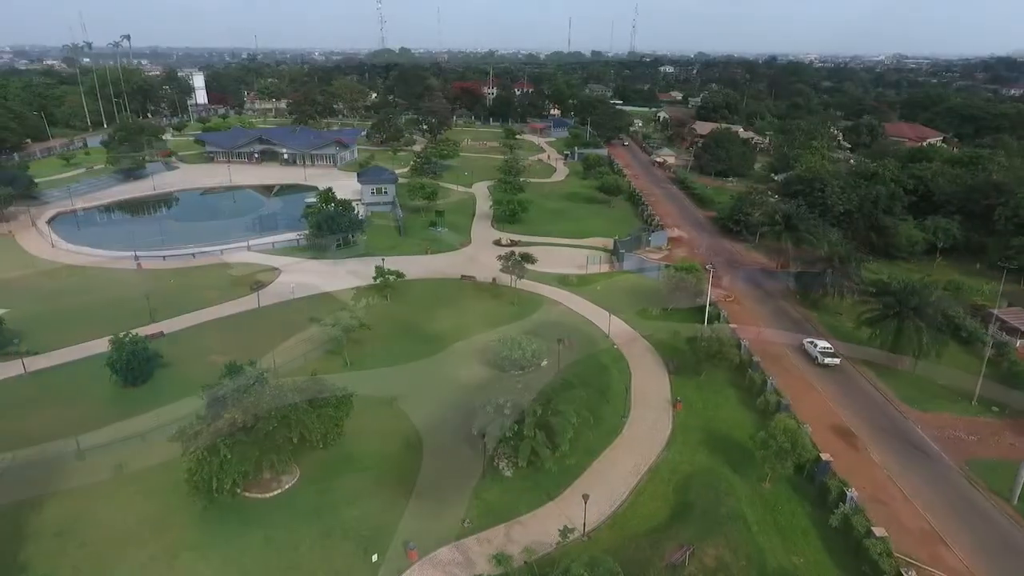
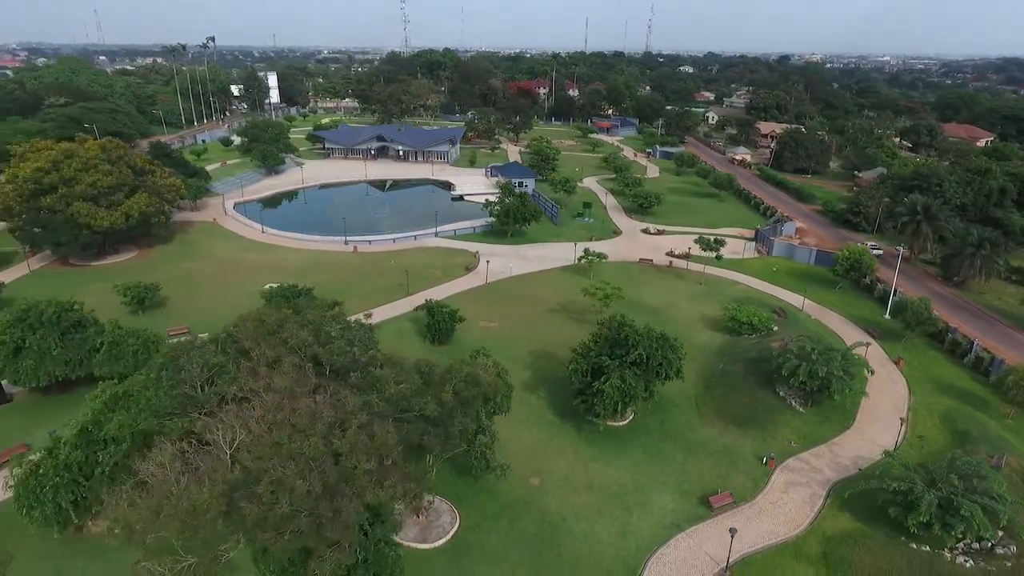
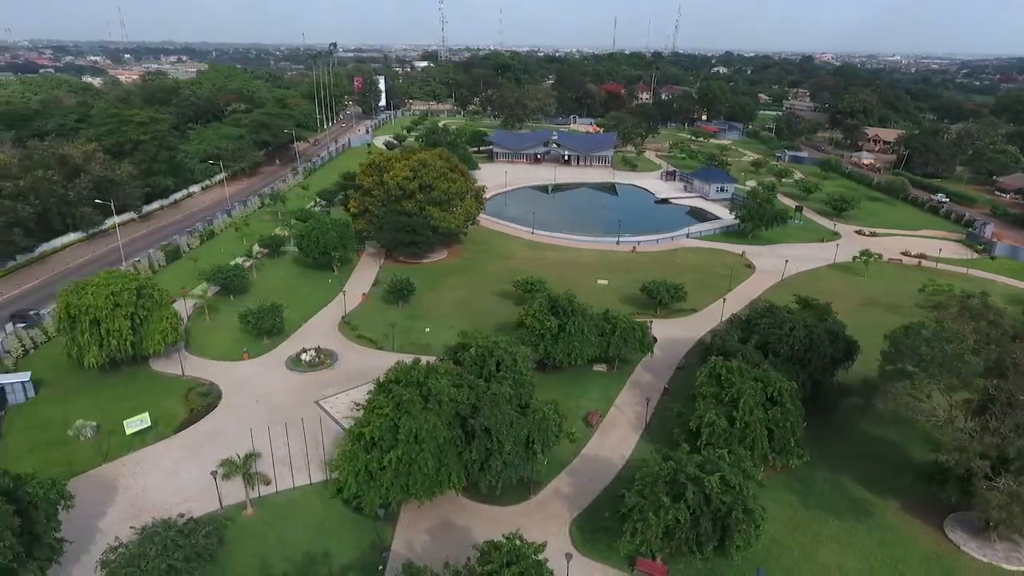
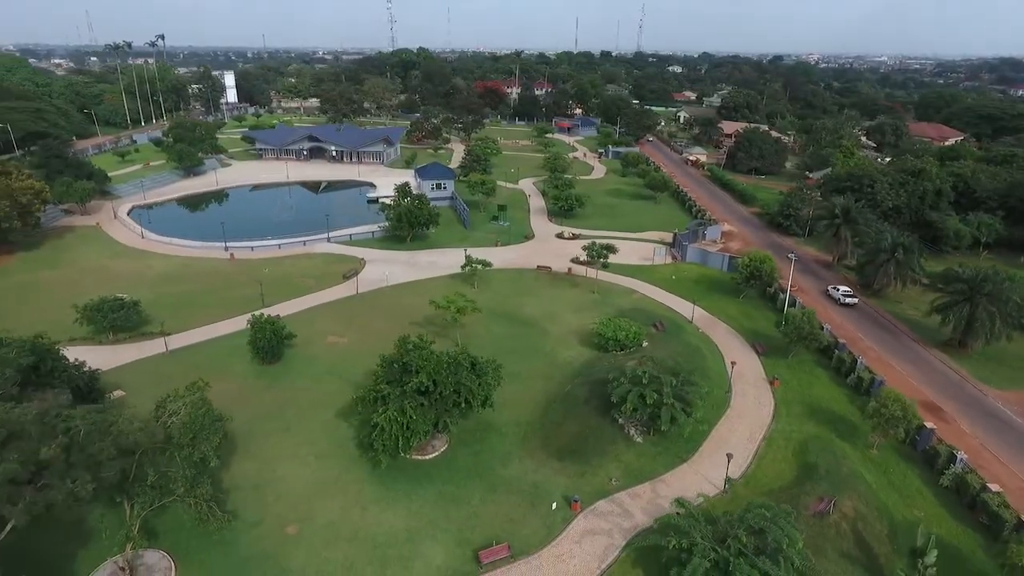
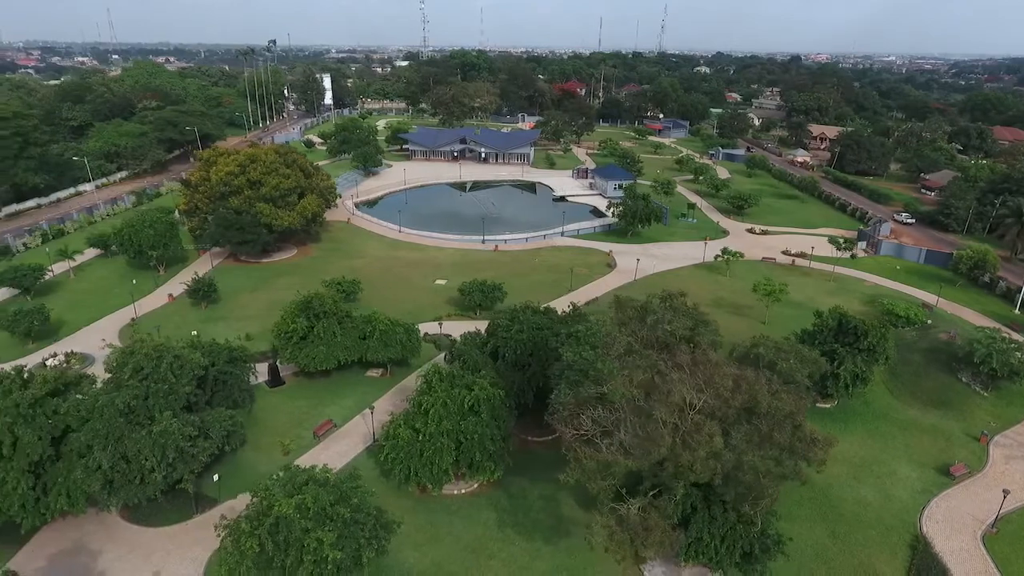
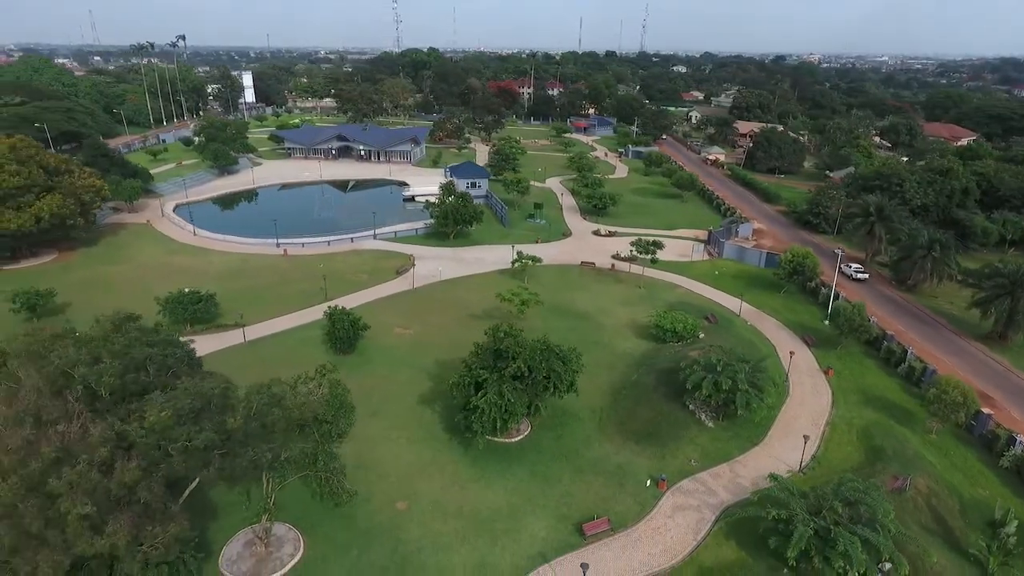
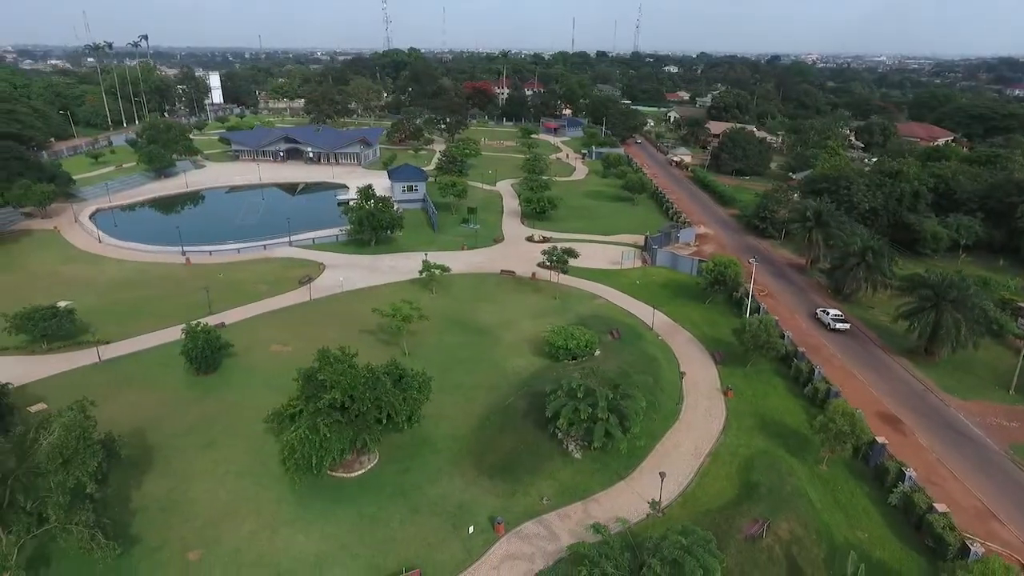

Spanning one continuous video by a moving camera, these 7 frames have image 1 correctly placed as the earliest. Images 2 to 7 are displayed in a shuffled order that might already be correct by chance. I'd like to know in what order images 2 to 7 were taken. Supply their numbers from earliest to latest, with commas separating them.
7, 4, 6, 2, 5, 3
